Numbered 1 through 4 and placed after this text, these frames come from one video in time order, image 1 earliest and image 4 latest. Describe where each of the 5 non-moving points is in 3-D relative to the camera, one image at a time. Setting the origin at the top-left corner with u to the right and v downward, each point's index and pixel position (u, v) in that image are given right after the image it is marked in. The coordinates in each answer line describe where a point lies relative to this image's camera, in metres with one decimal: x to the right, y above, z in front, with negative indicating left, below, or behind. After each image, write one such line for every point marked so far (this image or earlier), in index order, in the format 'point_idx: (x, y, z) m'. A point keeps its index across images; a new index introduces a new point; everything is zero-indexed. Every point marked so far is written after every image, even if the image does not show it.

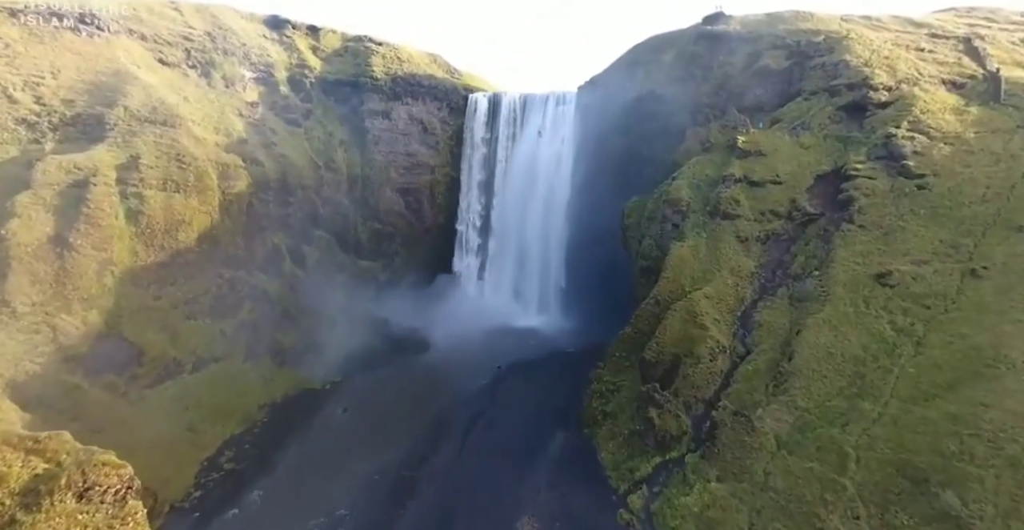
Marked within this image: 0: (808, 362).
0: (+10.1, -3.3, +17.3) m
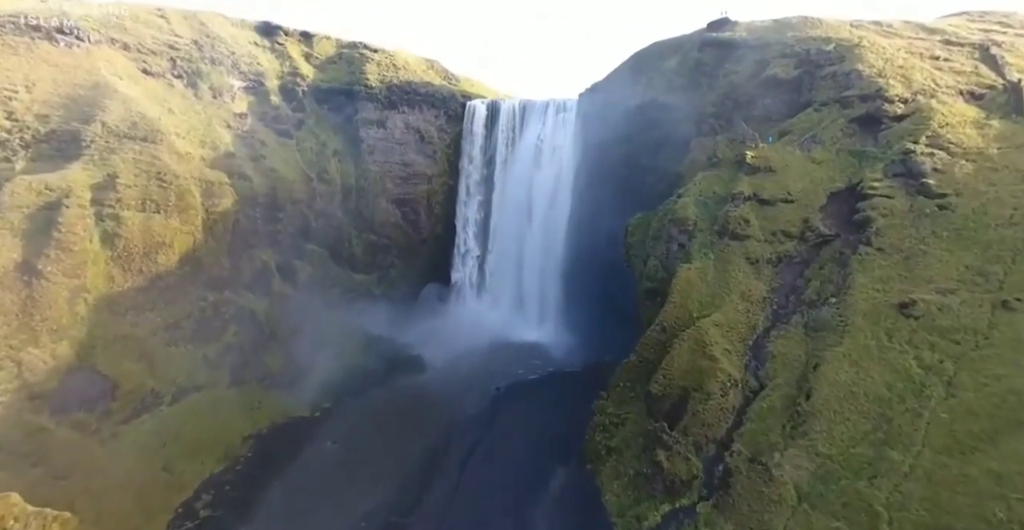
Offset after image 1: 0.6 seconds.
0: (+10.0, -4.3, +16.1) m
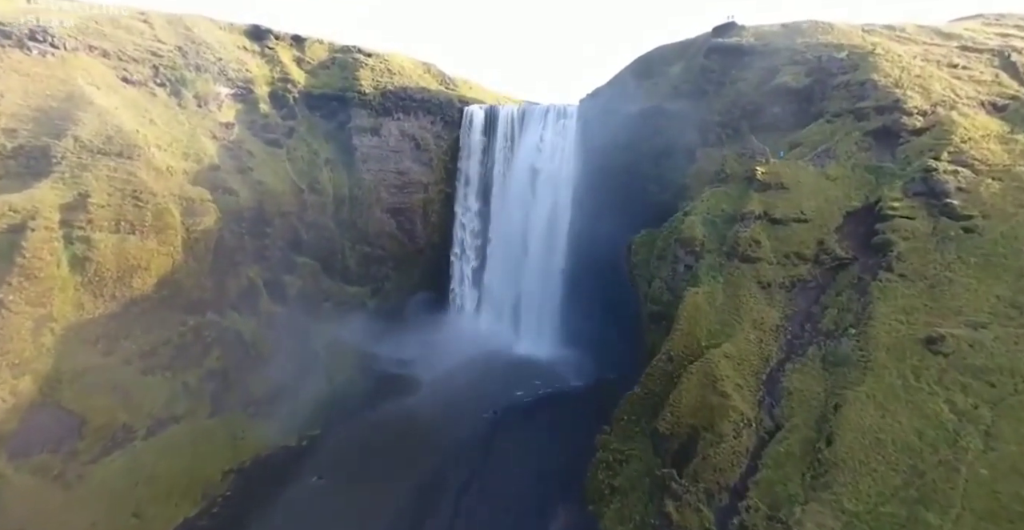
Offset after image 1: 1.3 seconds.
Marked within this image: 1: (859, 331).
0: (+9.9, -5.3, +14.8) m
1: (+12.4, -2.4, +18.2) m
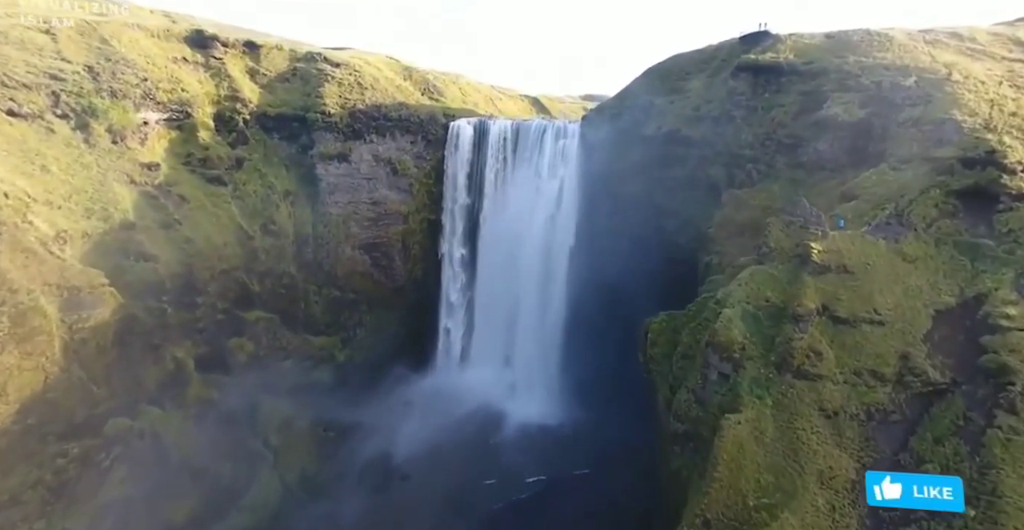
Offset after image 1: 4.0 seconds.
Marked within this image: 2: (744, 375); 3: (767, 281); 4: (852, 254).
0: (+9.4, -9.5, +9.5) m
1: (+11.9, -6.4, +12.9) m
2: (+8.1, -3.8, +17.7) m
3: (+10.1, -0.5, +20.1) m
4: (+12.9, +0.4, +19.3) m
